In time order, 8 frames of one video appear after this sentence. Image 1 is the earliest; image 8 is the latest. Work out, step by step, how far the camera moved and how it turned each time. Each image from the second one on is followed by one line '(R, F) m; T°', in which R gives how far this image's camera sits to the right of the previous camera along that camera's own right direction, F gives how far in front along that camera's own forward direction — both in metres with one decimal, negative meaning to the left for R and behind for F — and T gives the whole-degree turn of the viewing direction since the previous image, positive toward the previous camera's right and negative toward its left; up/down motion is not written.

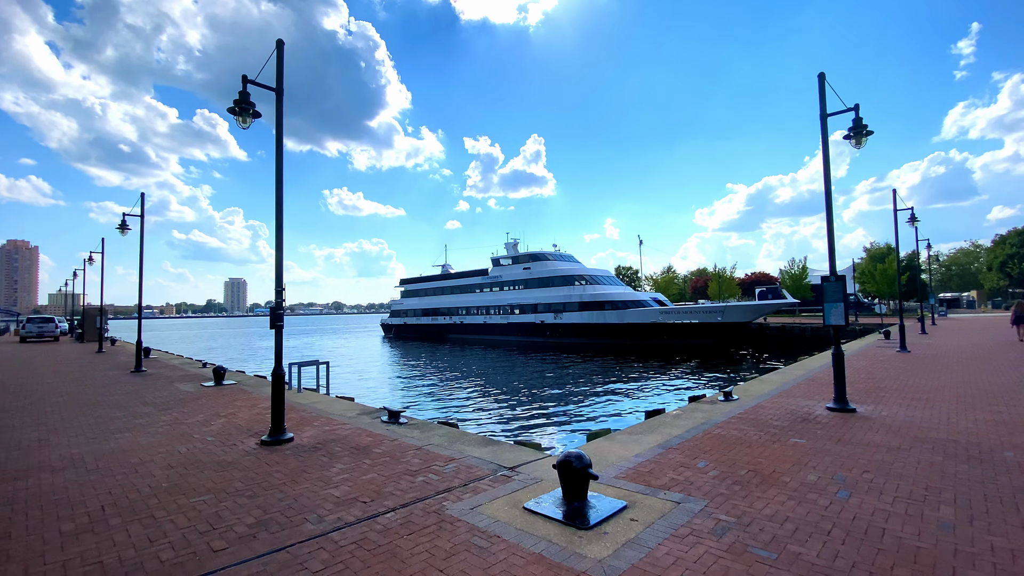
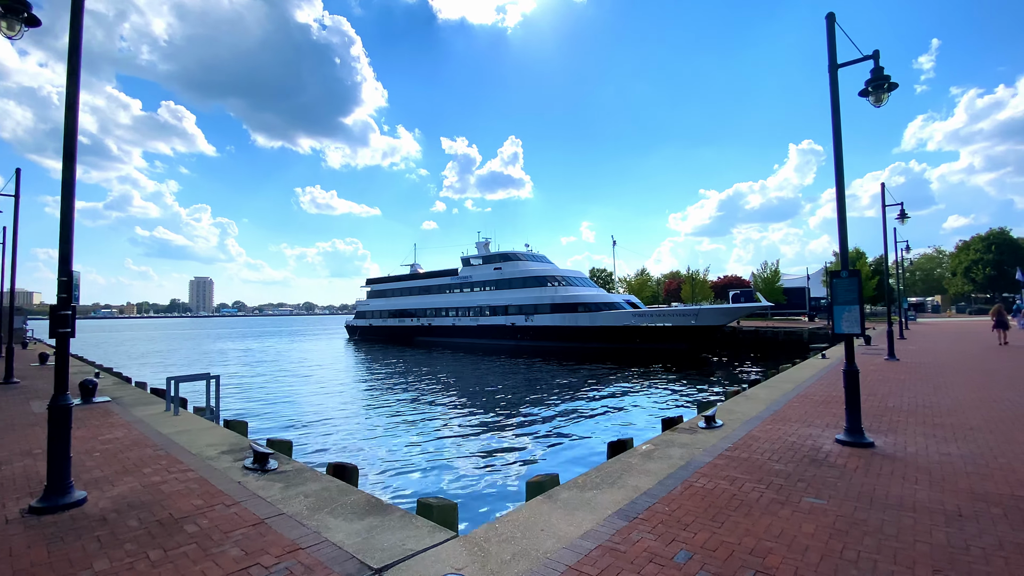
(+0.7, +1.9) m; +3°
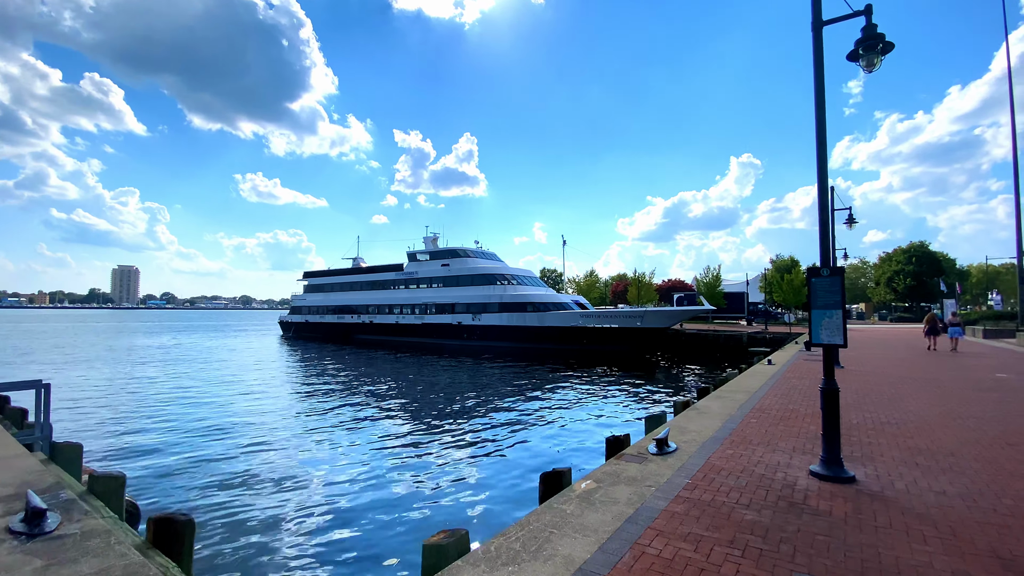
(+0.4, +1.3) m; +6°
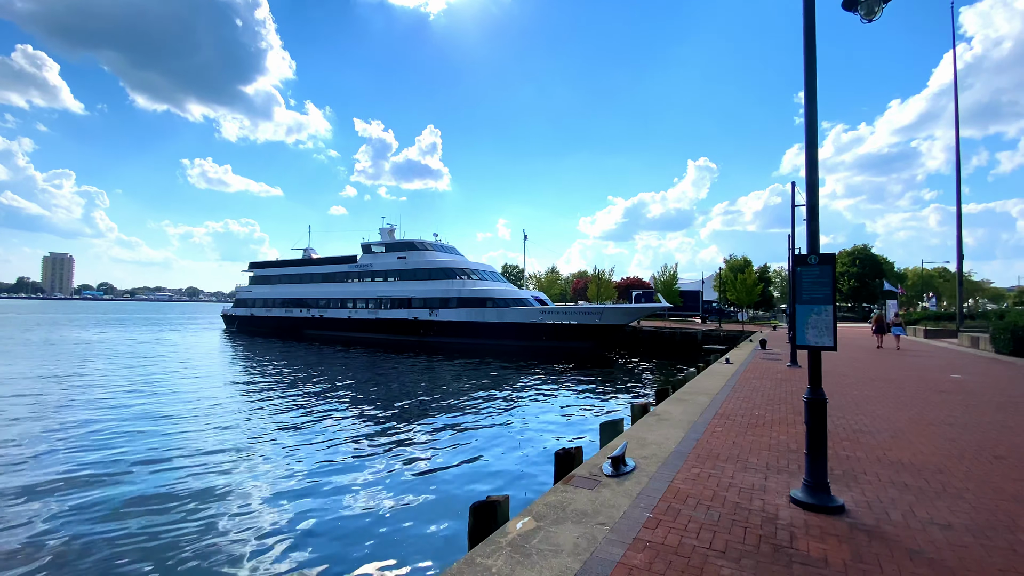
(+0.3, +1.0) m; +5°
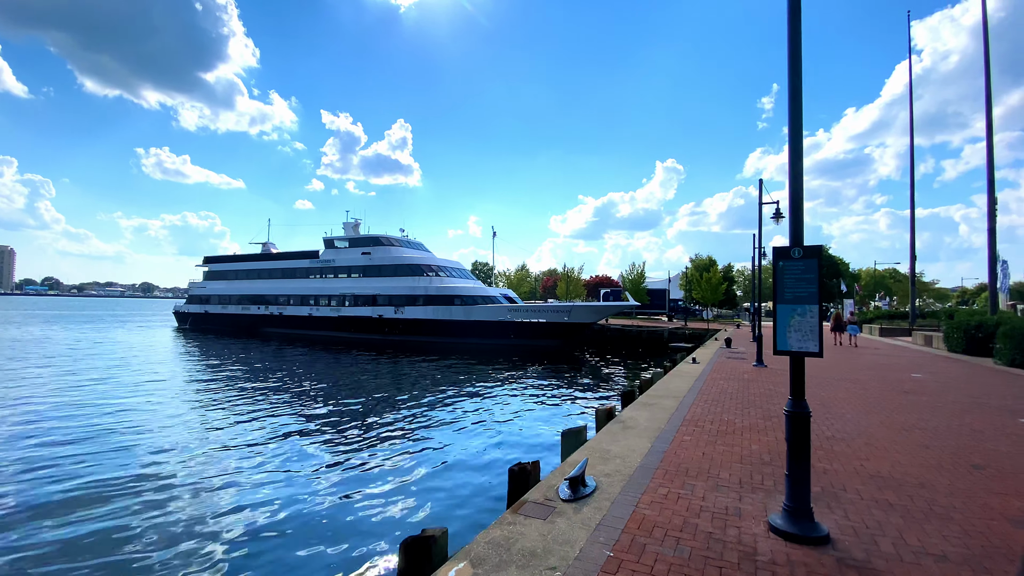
(+0.2, +0.7) m; +4°
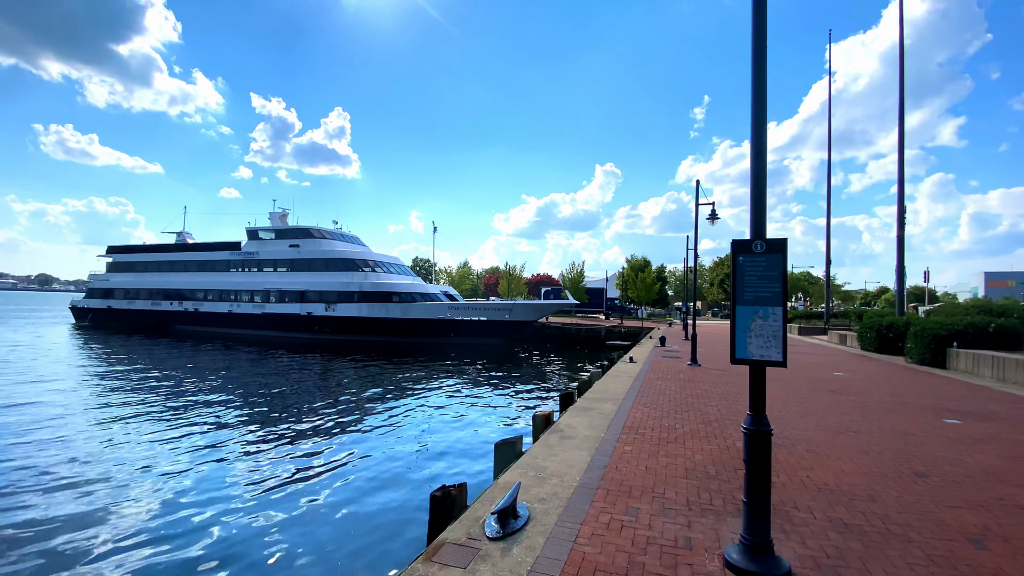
(+0.2, +0.7) m; +7°
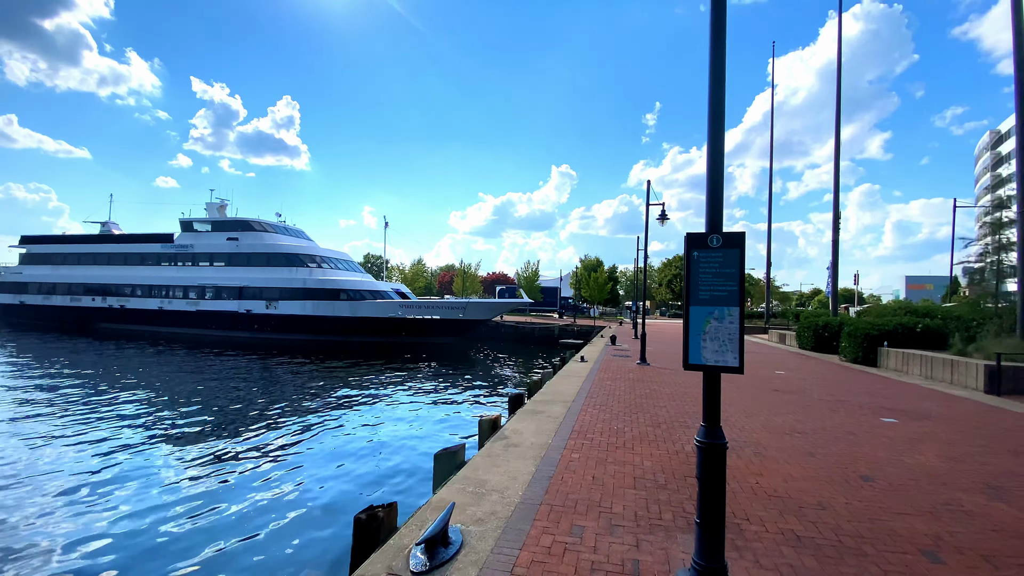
(+0.2, +0.4) m; +5°
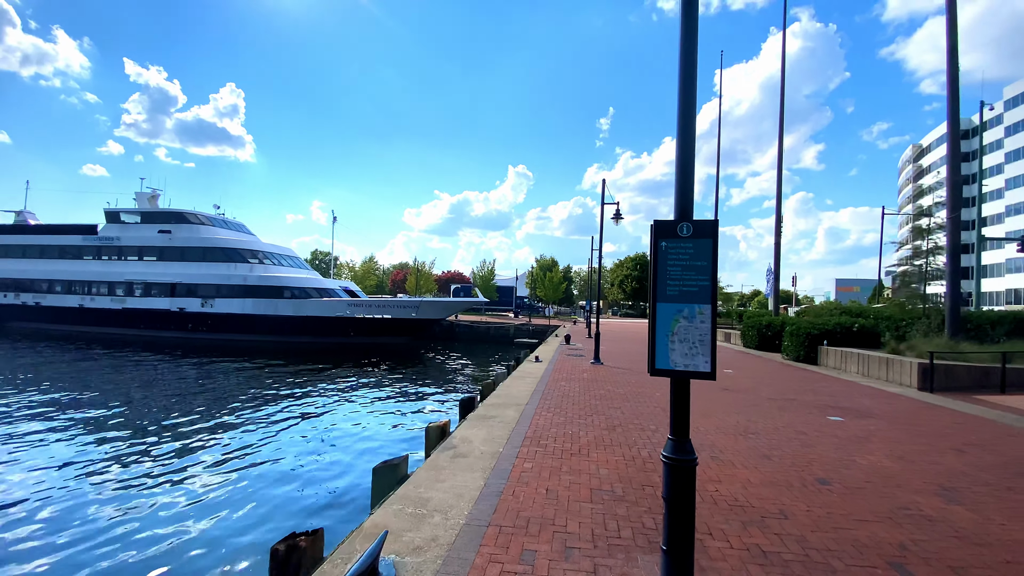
(+0.1, +0.4) m; +5°
